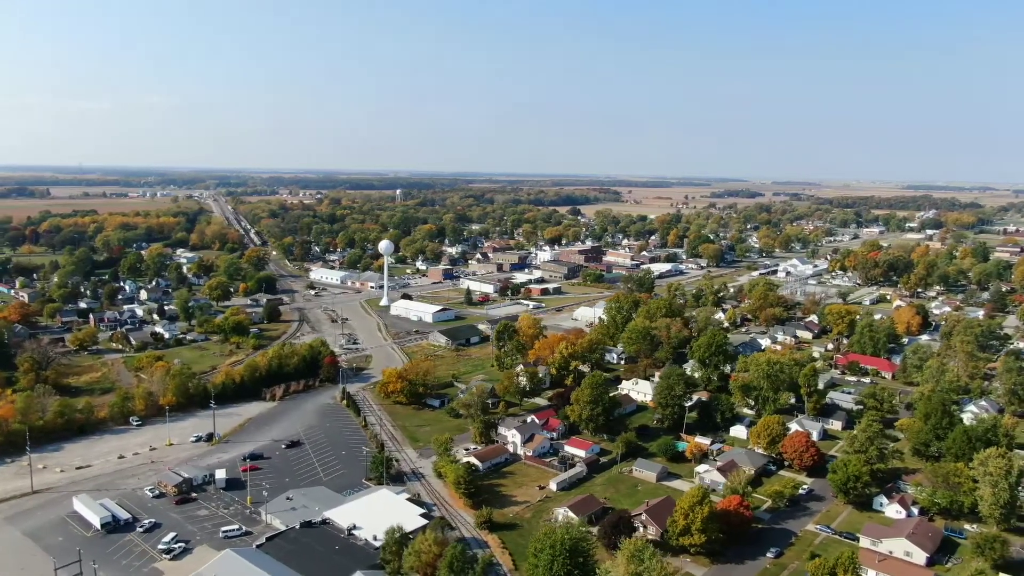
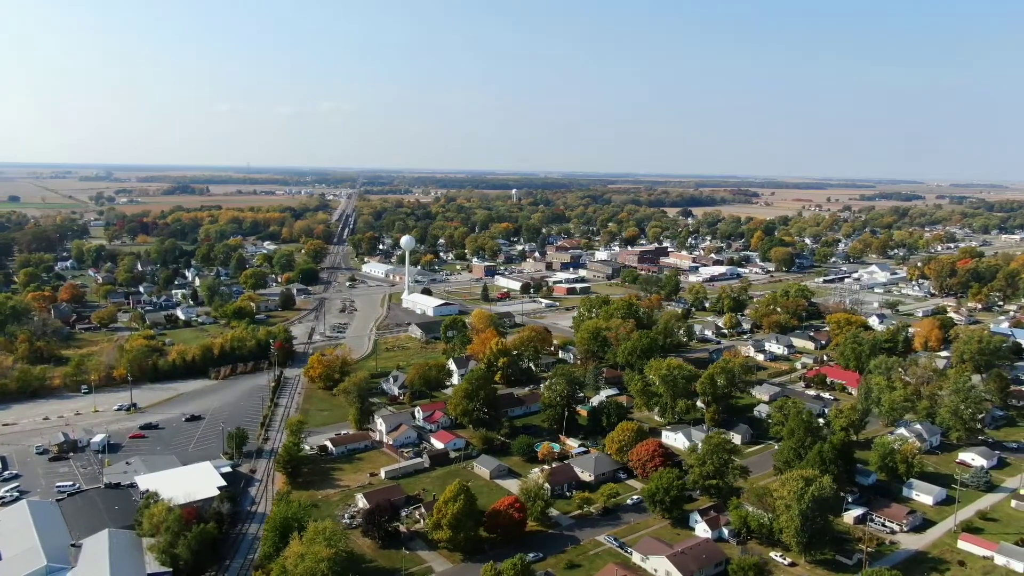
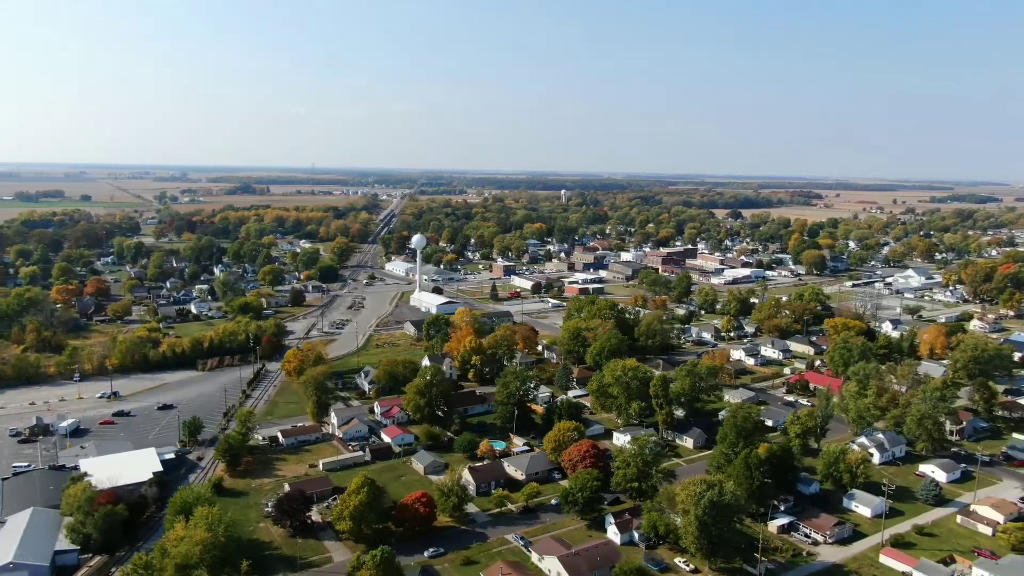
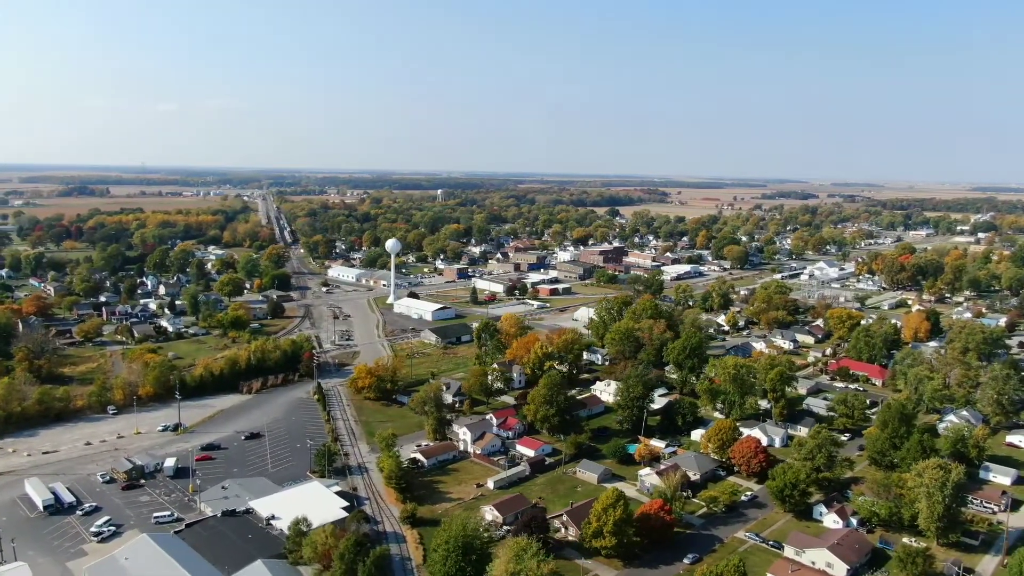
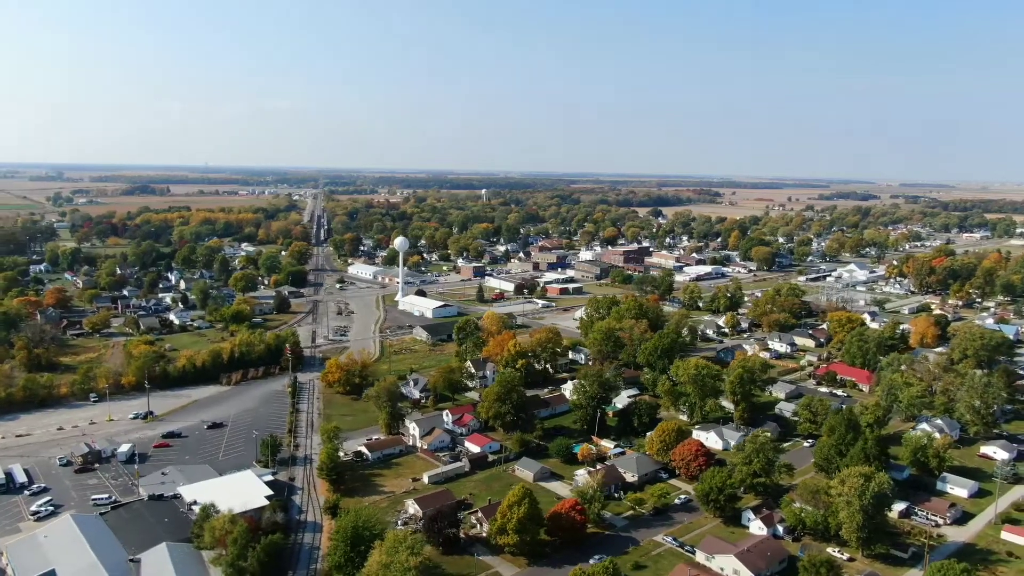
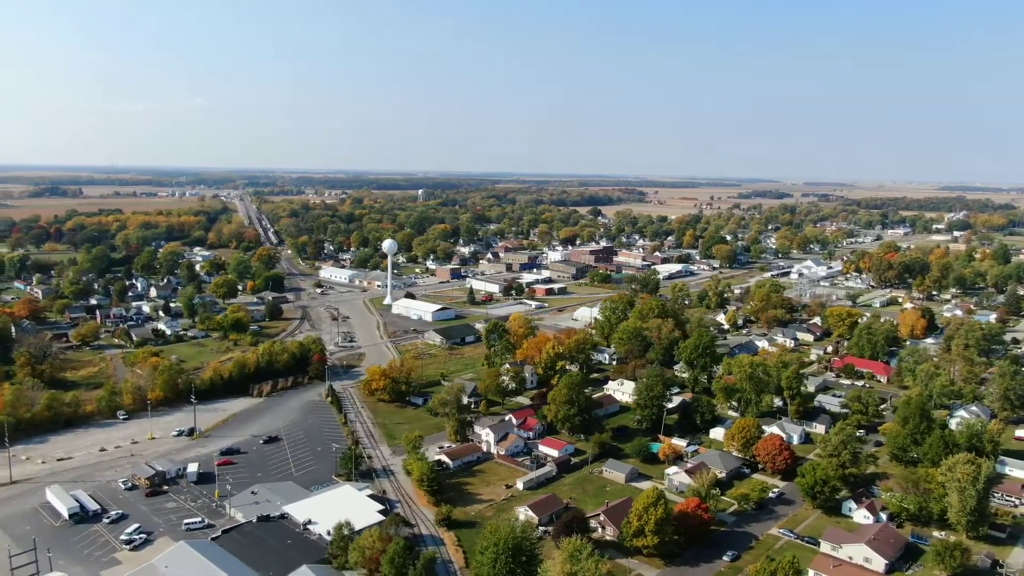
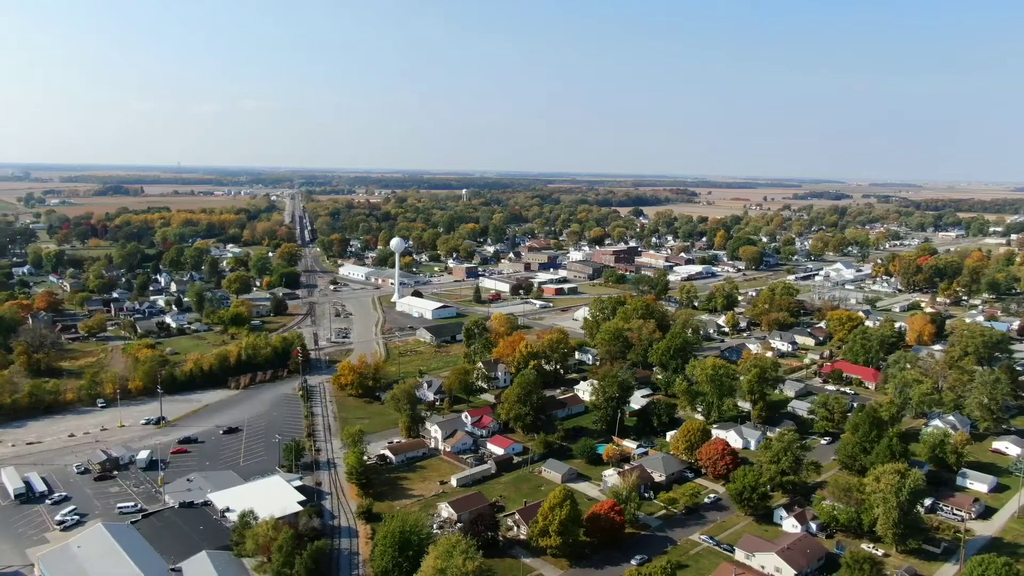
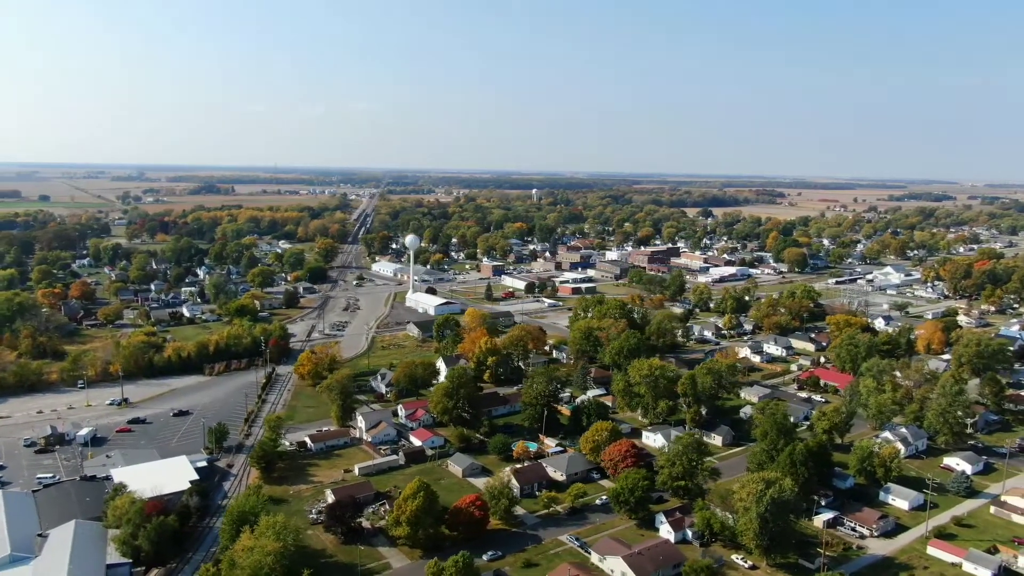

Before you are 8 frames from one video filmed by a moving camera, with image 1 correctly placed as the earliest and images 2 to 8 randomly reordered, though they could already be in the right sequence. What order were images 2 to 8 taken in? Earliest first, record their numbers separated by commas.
6, 4, 7, 5, 2, 8, 3
